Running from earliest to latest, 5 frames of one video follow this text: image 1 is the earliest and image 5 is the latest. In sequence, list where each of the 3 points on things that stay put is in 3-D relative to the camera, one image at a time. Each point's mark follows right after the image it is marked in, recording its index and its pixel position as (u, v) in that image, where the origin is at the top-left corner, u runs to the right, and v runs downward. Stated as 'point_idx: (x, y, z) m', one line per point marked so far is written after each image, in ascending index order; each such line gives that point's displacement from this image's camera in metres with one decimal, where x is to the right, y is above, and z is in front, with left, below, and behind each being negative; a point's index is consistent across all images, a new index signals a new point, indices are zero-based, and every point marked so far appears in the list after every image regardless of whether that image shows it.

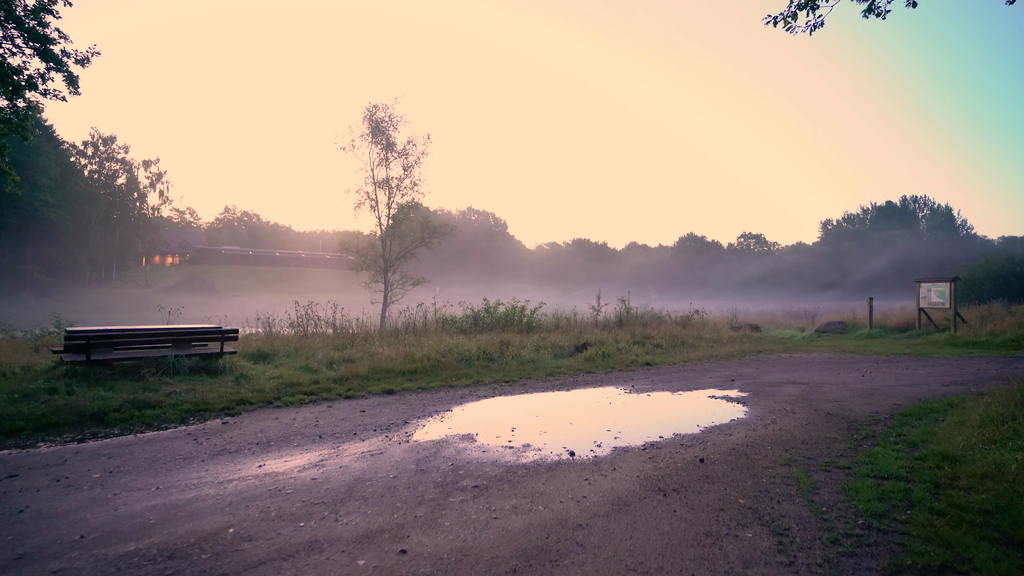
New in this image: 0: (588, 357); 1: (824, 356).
0: (+2.1, -2.0, +14.3) m
1: (+10.2, -2.2, +16.7) m
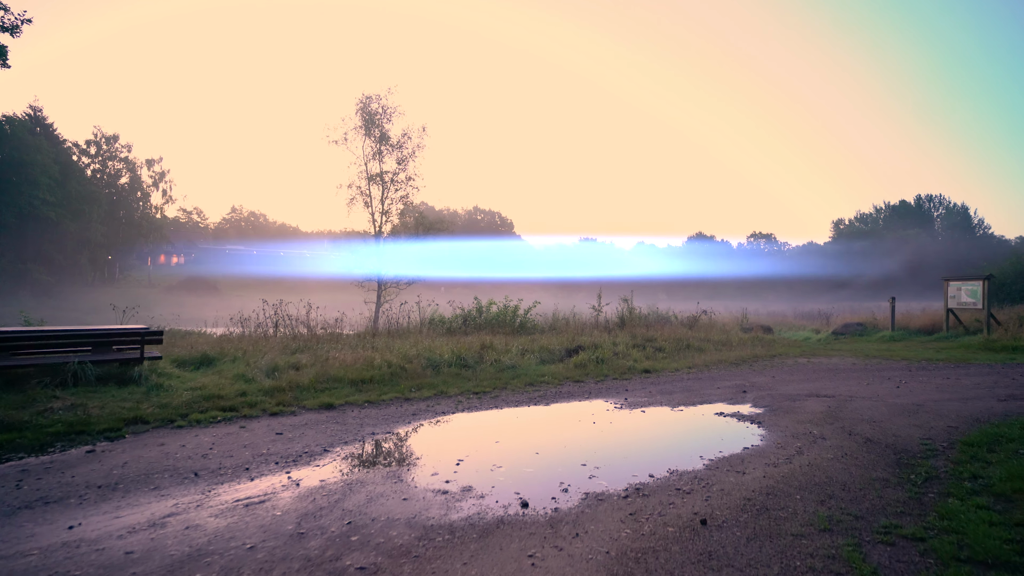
0: (+1.6, -1.9, +12.7) m
1: (+9.7, -2.1, +14.9) m
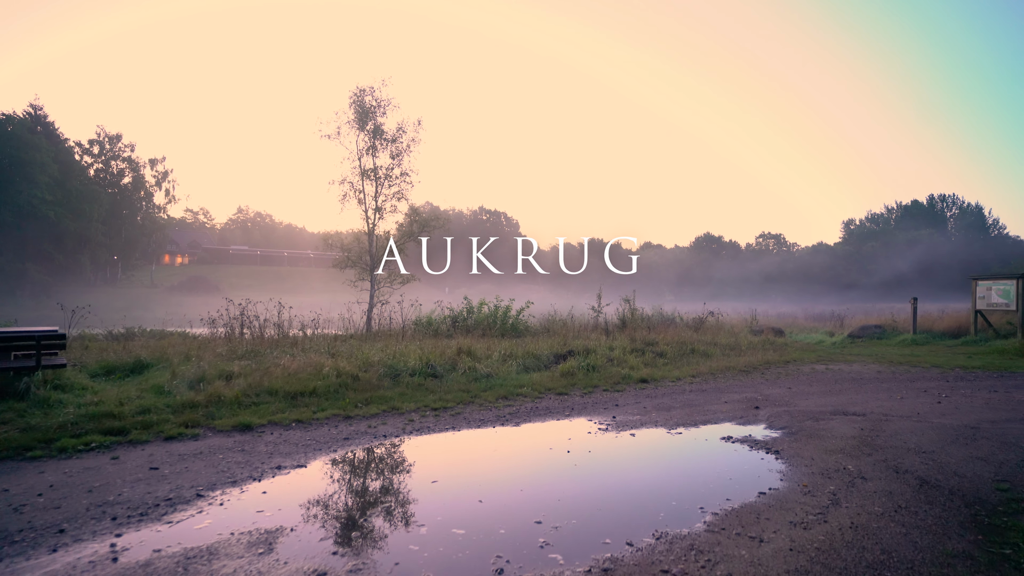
0: (+1.2, -1.8, +11.1) m
1: (+9.3, -2.1, +13.3) m
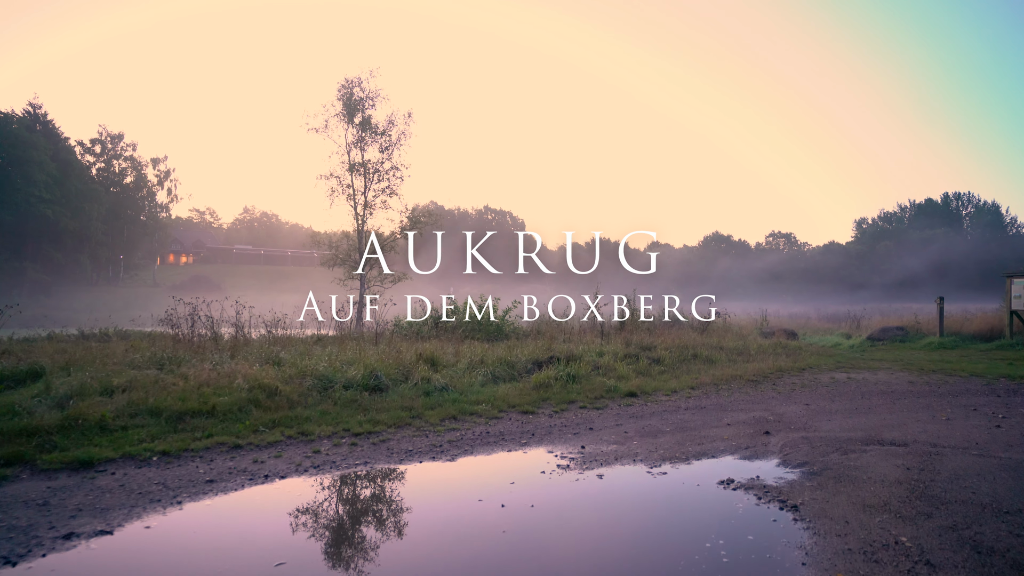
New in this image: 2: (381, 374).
0: (+0.5, -1.7, +9.4) m
1: (+8.7, -2.0, +11.5) m
2: (-2.2, -1.5, +8.7) m
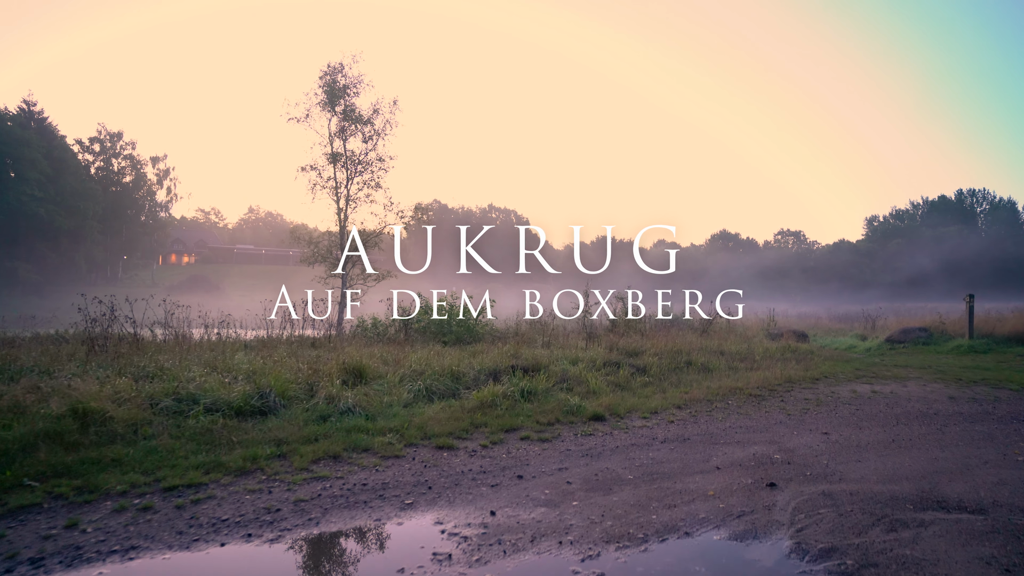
0: (-0.4, -1.6, +7.4) m
1: (+7.7, -1.9, +9.3) m
2: (-3.2, -1.4, +6.7) m
